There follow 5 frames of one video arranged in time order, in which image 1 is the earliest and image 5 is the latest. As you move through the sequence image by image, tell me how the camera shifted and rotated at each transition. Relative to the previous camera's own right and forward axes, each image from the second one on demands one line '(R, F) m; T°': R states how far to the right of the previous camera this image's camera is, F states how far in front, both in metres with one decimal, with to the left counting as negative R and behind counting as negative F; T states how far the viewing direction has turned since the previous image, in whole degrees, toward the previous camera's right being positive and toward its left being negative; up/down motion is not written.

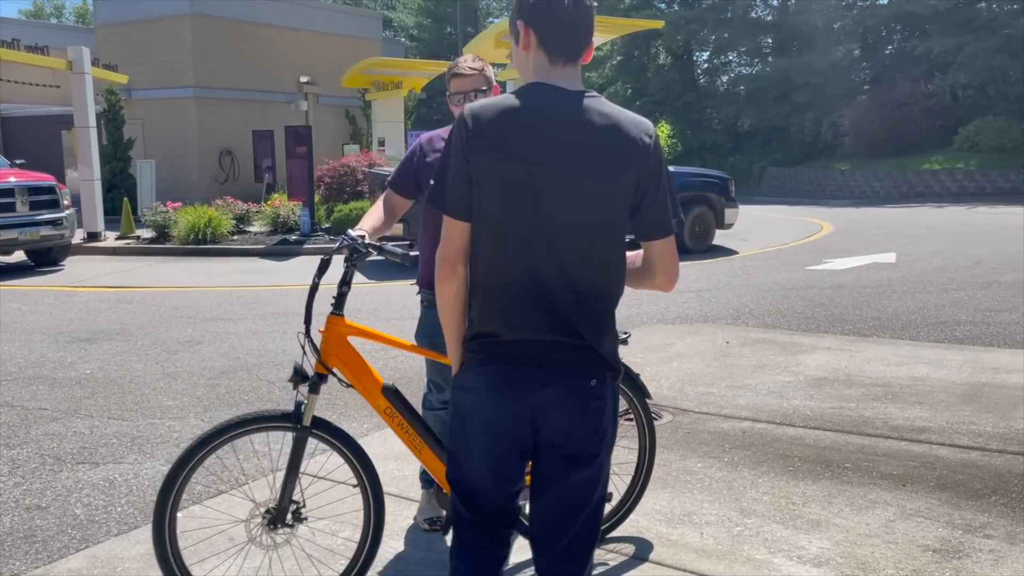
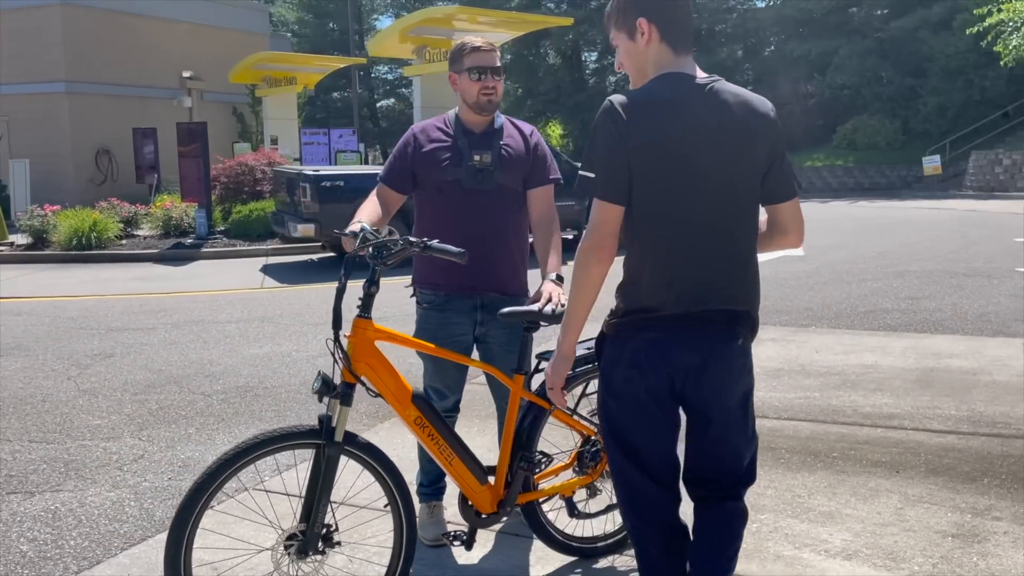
(-0.7, +0.3) m; +8°
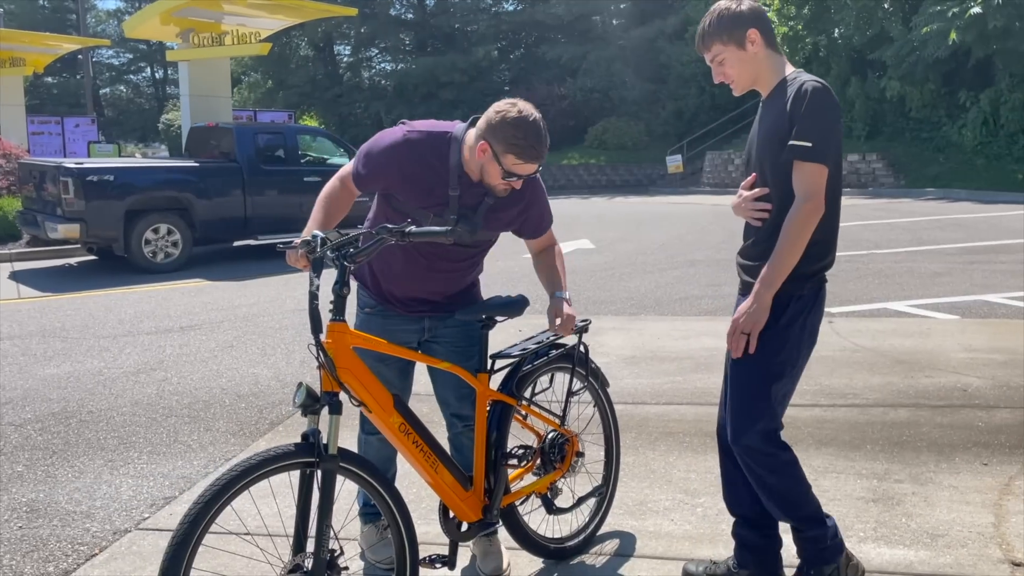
(-1.0, +0.4) m; +18°
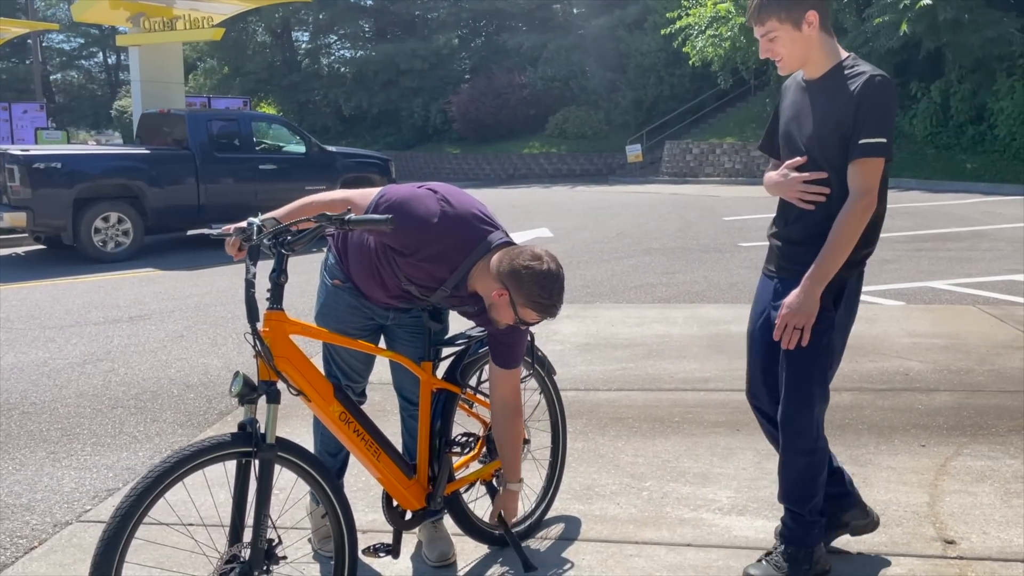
(+0.1, 0.0) m; +2°
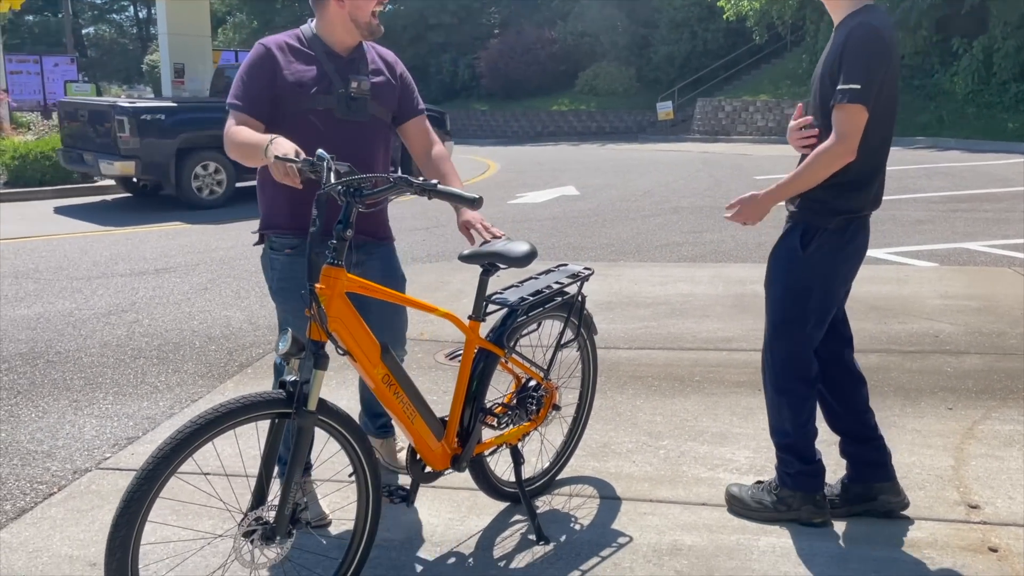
(+0.1, +0.1) m; -2°
